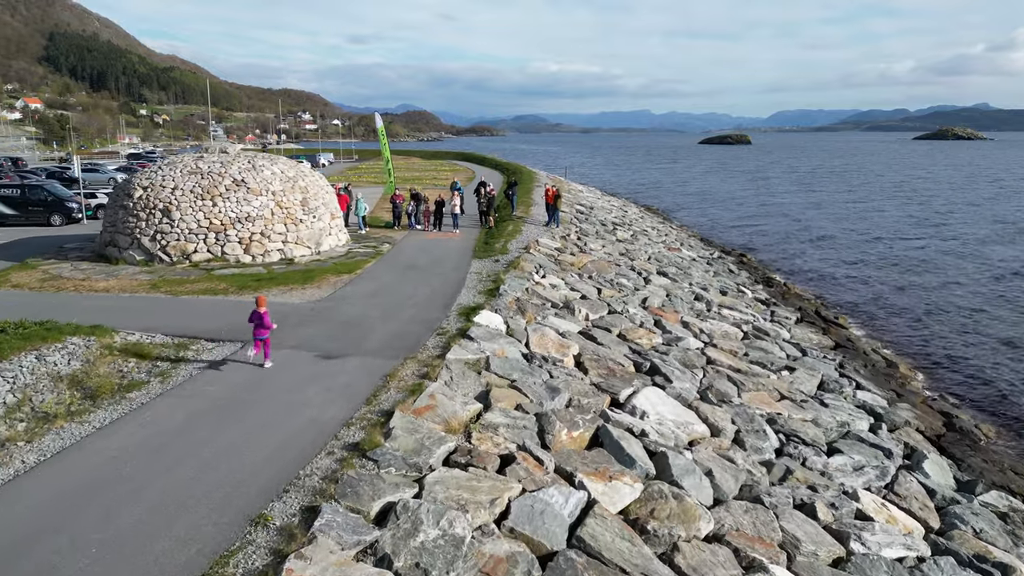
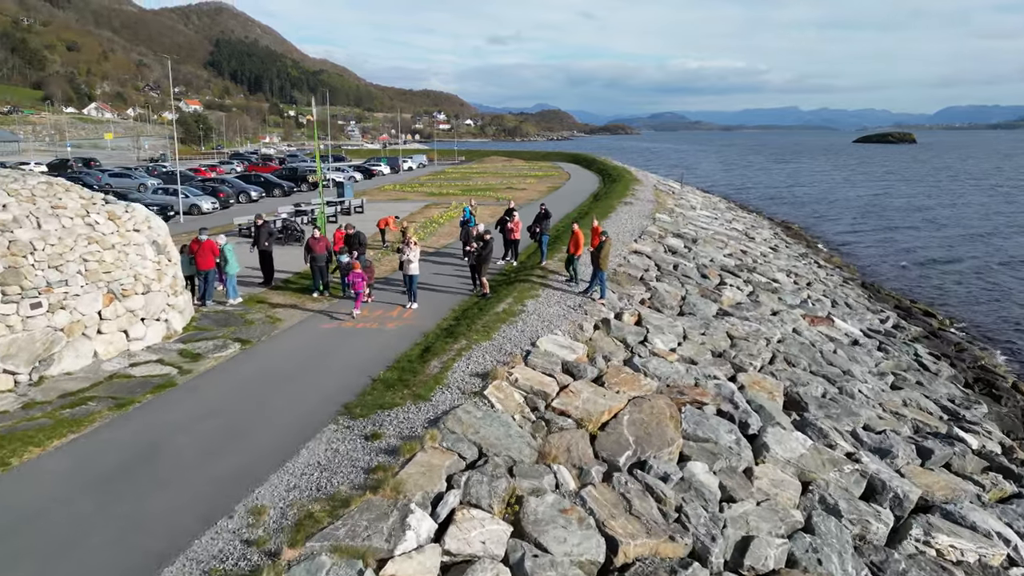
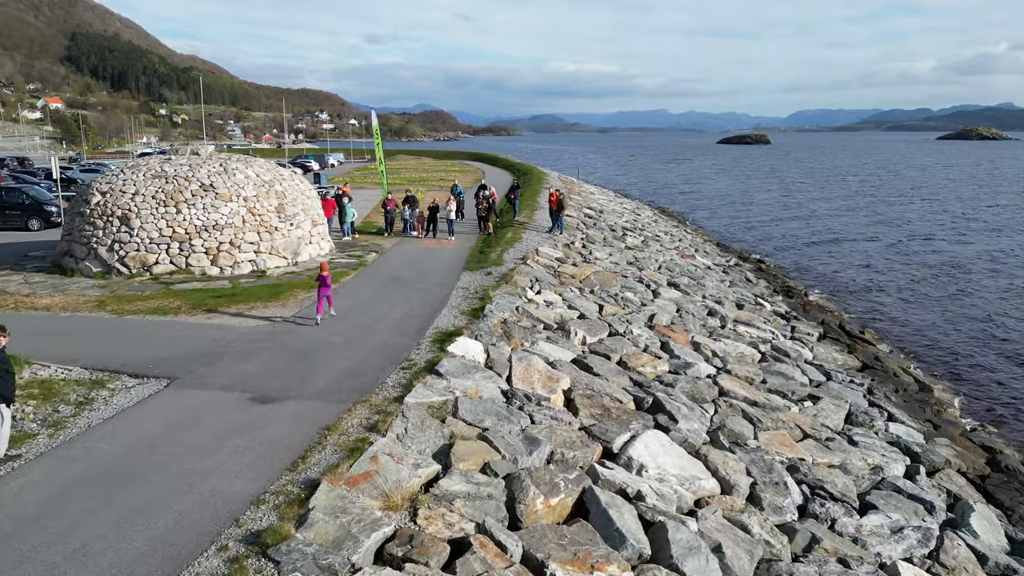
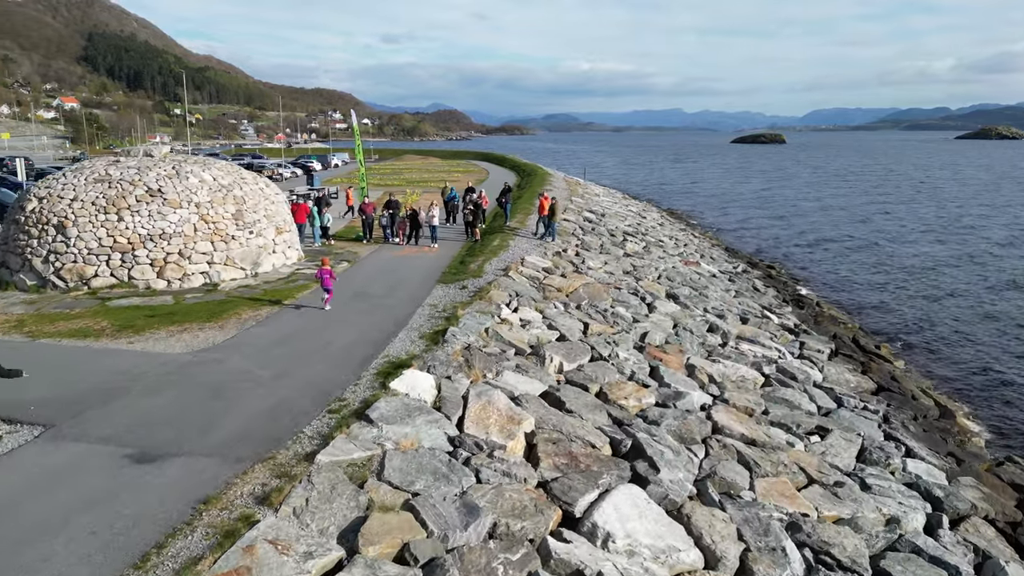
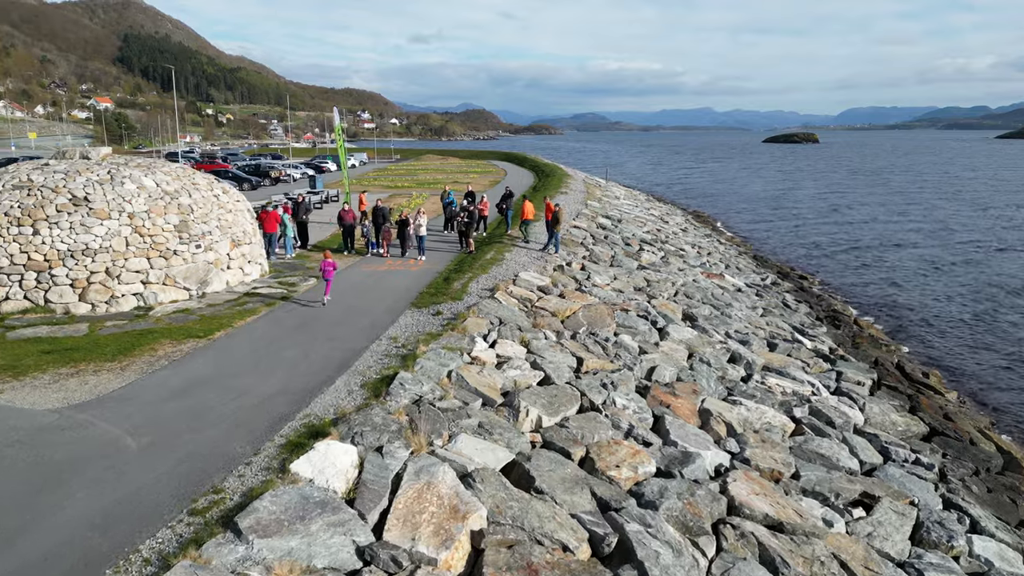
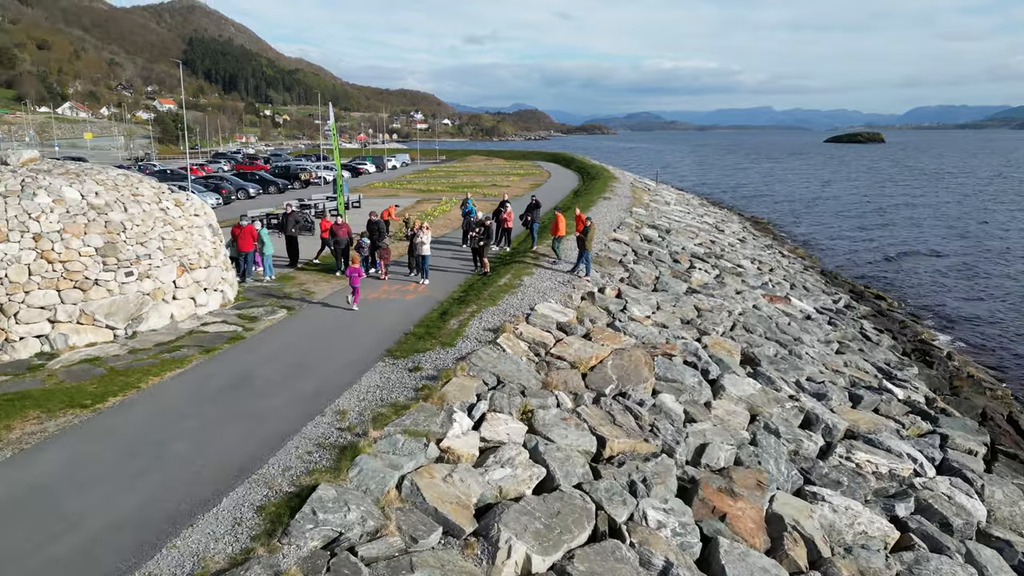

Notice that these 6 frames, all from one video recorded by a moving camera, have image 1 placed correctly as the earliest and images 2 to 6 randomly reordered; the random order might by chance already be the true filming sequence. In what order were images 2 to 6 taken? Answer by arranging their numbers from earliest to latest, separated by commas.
3, 4, 5, 6, 2
